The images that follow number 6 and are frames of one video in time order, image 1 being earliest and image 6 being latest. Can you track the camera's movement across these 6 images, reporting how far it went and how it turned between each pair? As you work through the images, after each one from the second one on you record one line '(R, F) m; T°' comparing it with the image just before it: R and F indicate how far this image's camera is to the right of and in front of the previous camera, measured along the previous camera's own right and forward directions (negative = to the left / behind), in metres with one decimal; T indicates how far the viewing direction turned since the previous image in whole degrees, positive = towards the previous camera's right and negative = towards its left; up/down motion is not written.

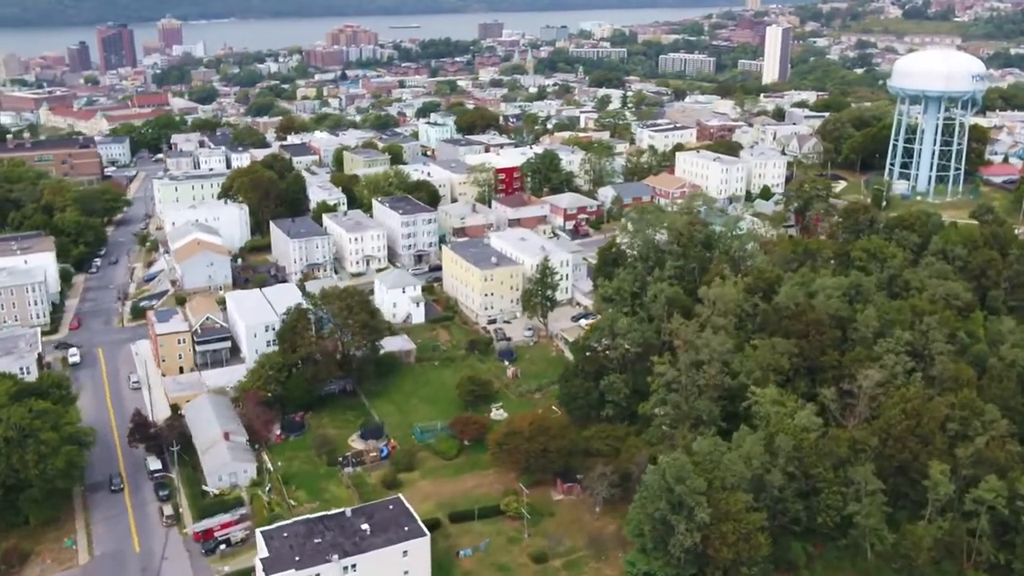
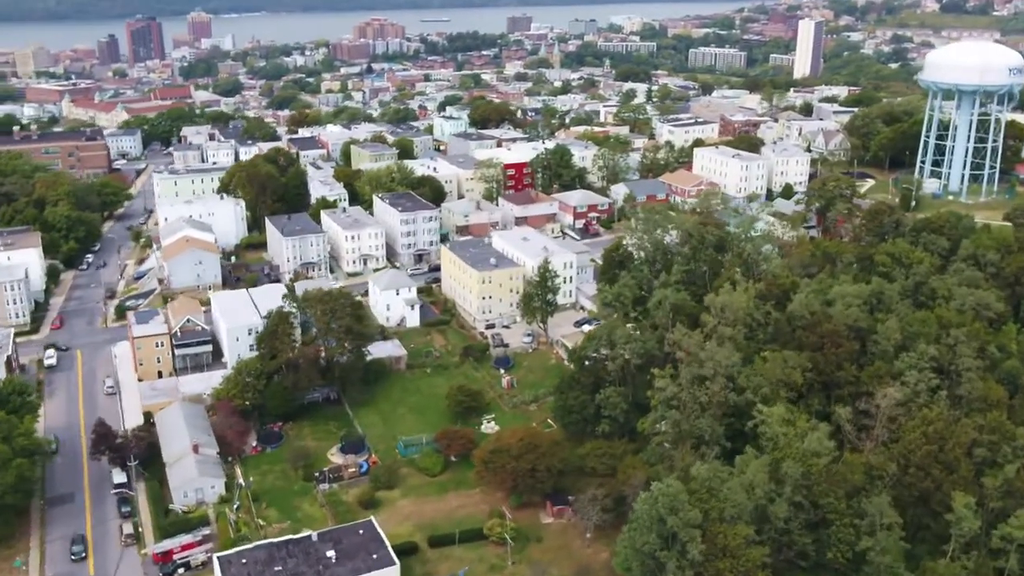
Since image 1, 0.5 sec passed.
(+1.5, +2.9) m; -2°
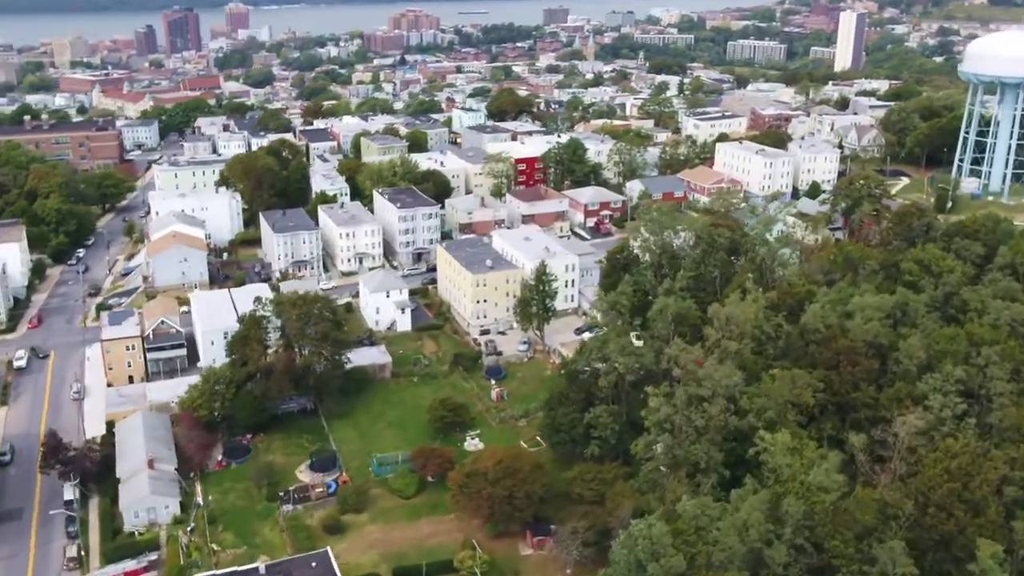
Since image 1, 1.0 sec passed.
(+2.0, +3.2) m; -2°
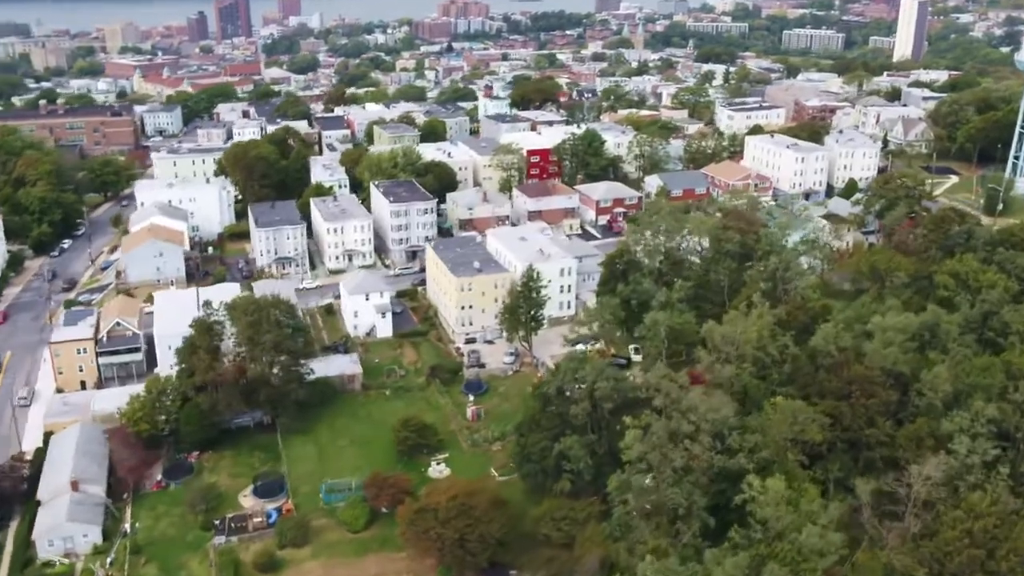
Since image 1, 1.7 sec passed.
(+2.8, +4.2) m; -3°
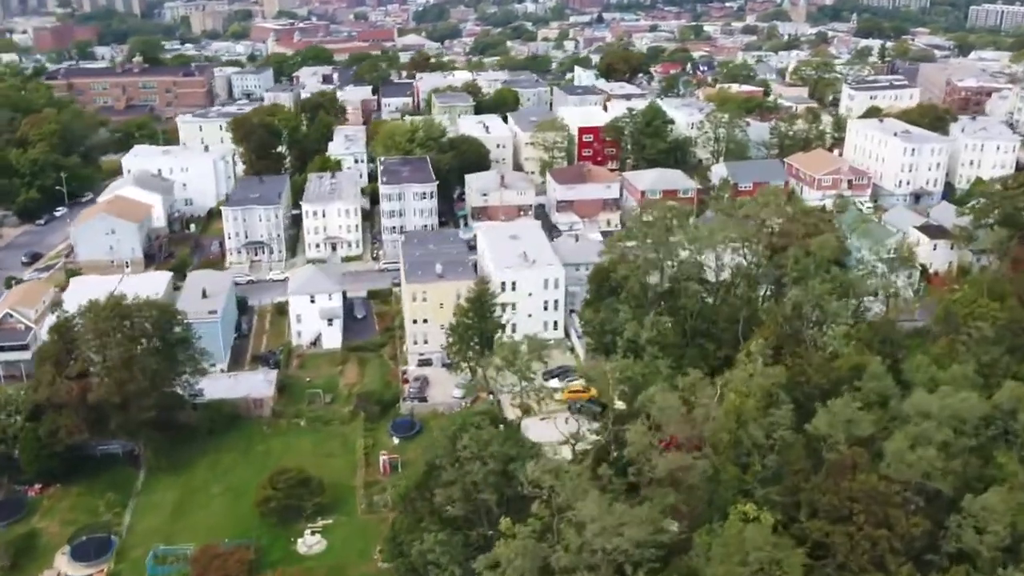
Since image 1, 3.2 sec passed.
(+6.6, +9.4) m; -9°
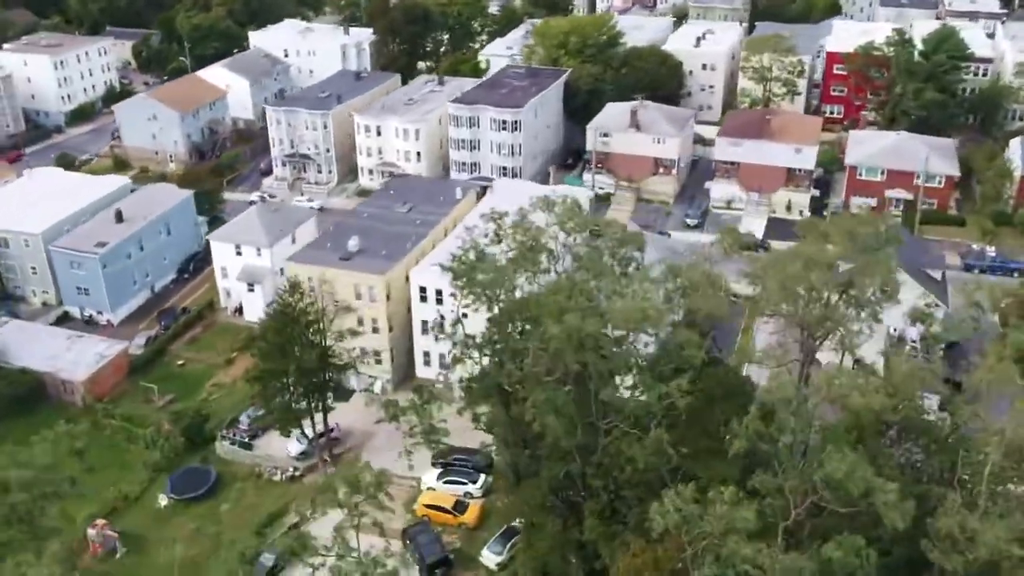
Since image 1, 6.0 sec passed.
(+10.1, +15.9) m; -25°
